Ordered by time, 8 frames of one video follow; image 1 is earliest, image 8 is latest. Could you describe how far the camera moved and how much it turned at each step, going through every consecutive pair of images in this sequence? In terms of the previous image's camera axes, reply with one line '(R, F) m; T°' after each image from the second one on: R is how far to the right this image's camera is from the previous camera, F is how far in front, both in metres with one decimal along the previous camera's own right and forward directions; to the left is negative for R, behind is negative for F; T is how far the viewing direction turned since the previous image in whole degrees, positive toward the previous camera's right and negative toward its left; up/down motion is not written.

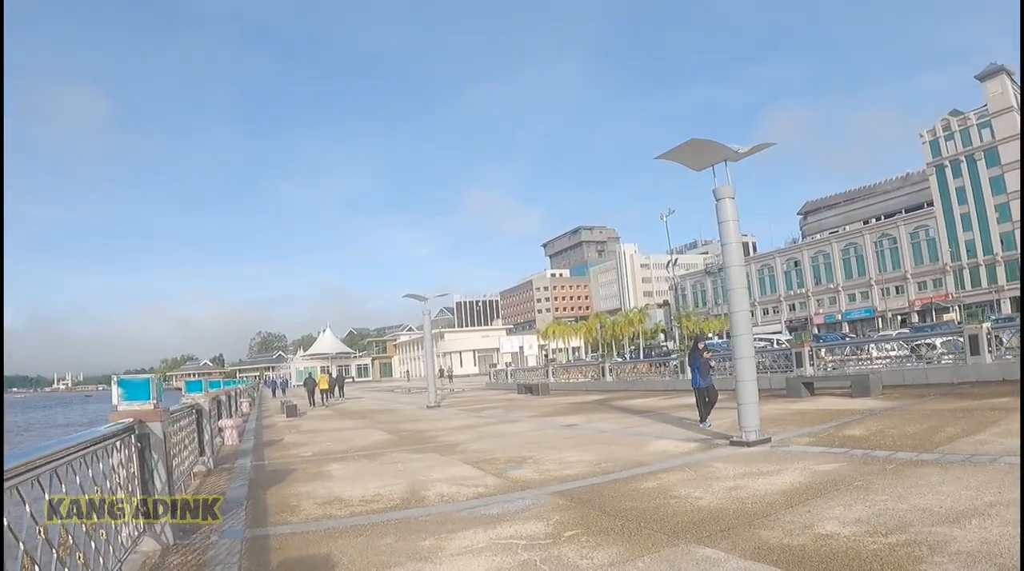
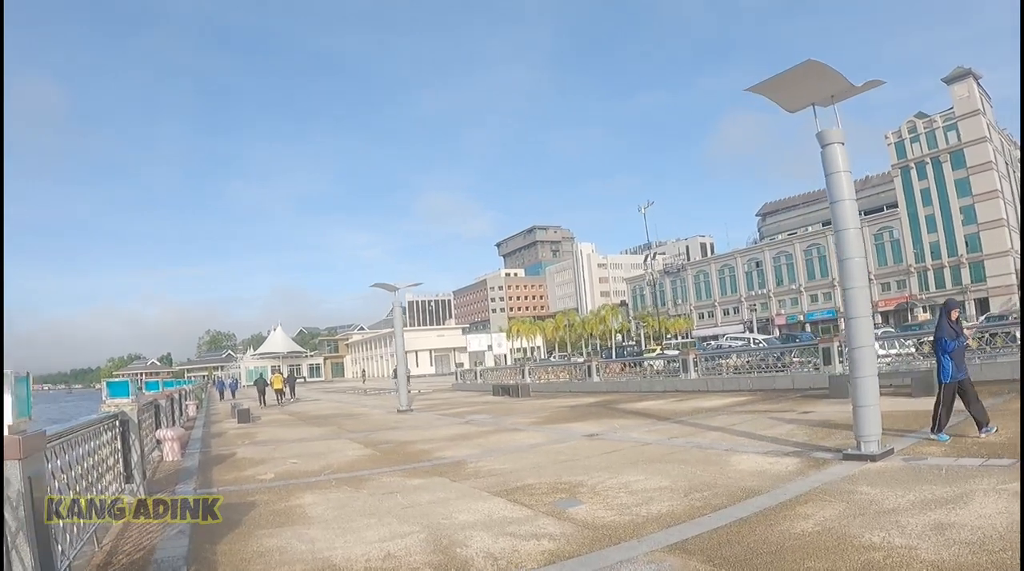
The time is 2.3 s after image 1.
(-1.0, +2.7) m; +4°
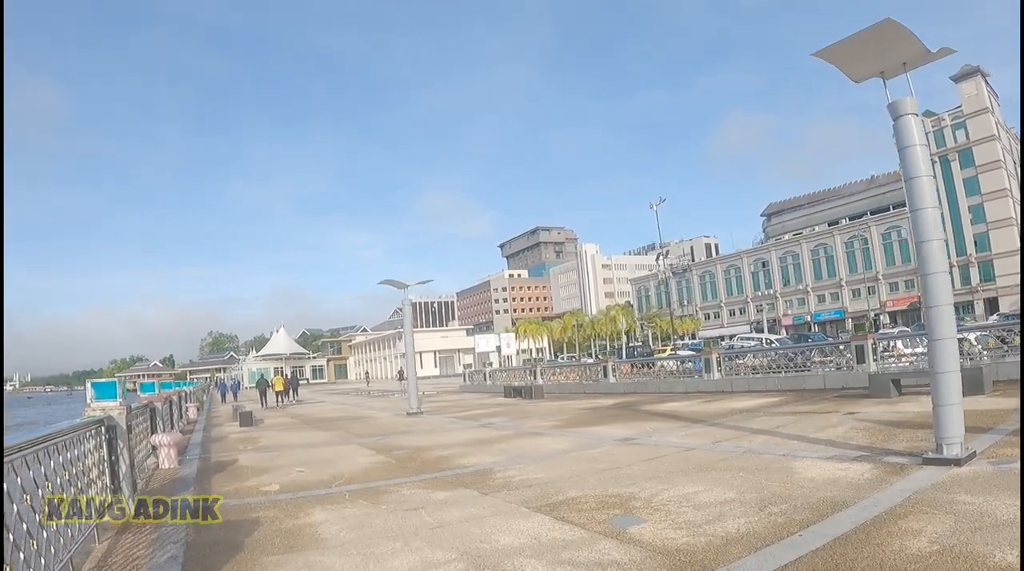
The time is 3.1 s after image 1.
(-0.4, +1.0) m; 0°
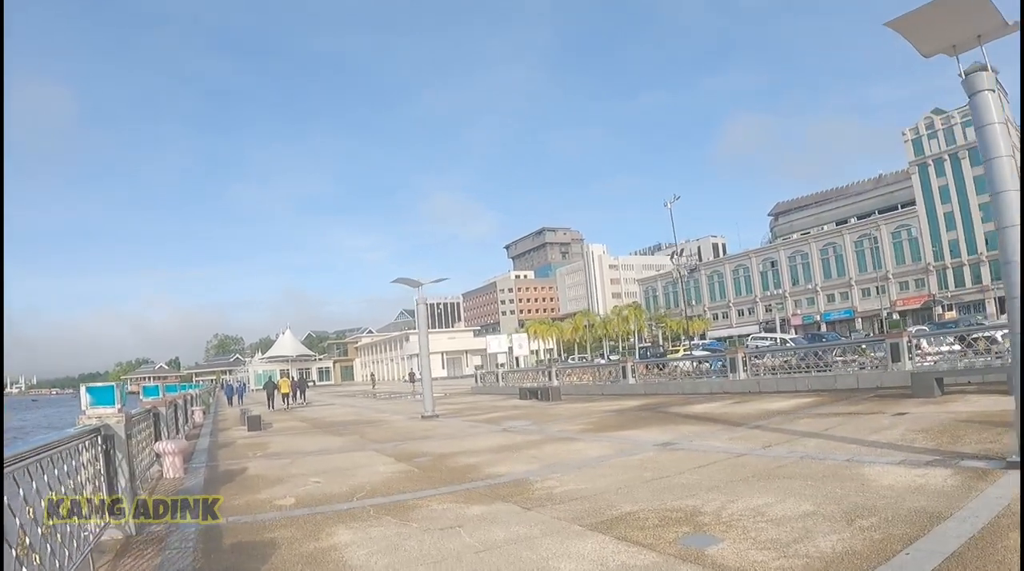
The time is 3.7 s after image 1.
(-0.4, +0.8) m; 0°
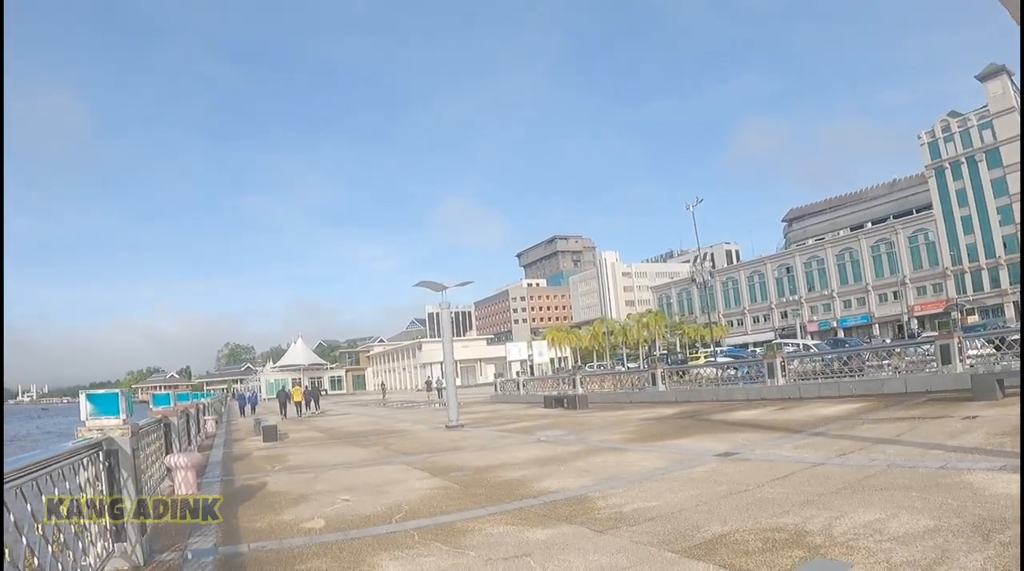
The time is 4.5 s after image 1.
(-0.5, +0.9) m; -1°
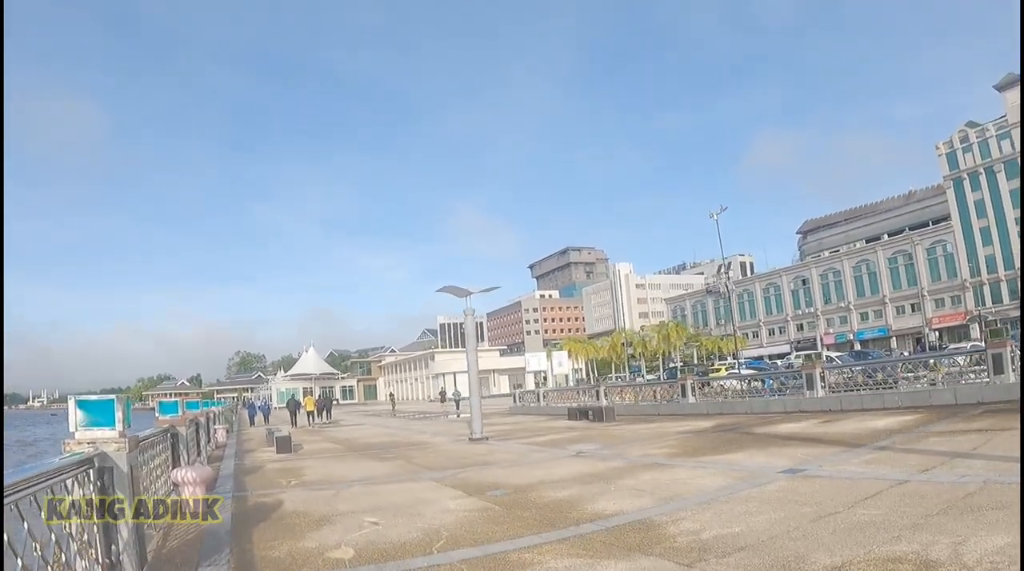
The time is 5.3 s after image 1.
(-0.4, +0.9) m; -1°
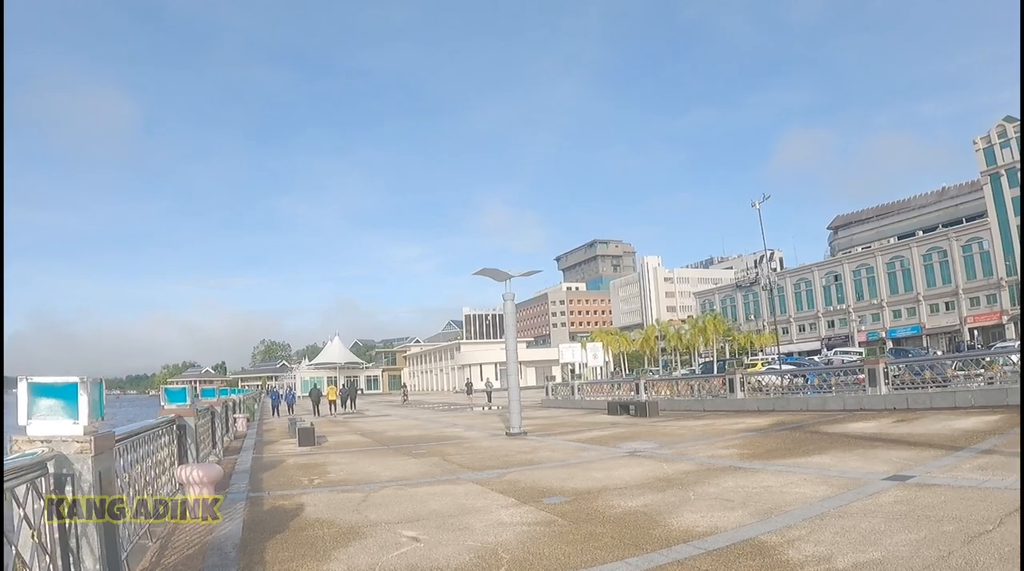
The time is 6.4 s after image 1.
(-0.4, +1.3) m; -2°
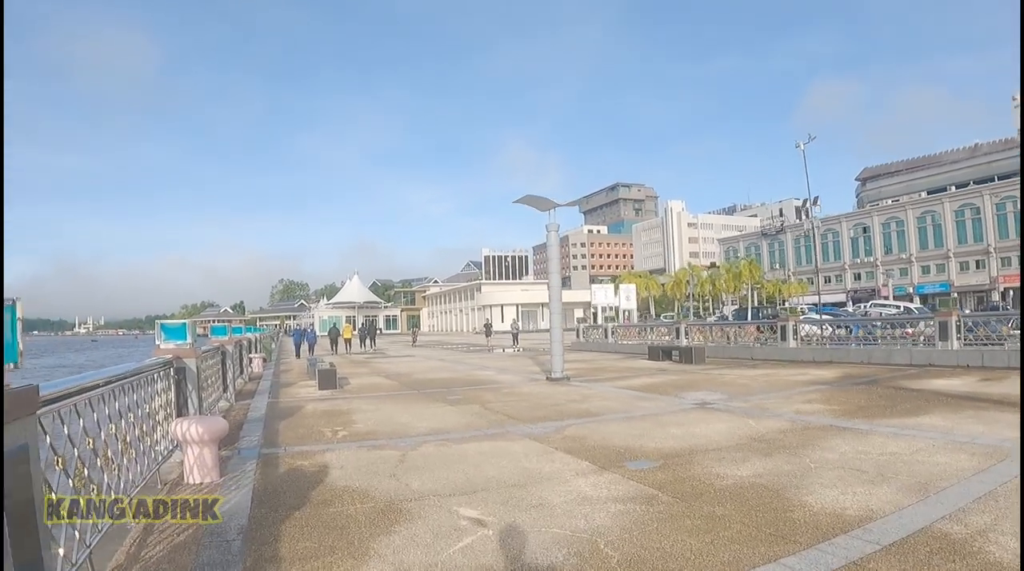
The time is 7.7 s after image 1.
(-0.5, +1.5) m; -1°
